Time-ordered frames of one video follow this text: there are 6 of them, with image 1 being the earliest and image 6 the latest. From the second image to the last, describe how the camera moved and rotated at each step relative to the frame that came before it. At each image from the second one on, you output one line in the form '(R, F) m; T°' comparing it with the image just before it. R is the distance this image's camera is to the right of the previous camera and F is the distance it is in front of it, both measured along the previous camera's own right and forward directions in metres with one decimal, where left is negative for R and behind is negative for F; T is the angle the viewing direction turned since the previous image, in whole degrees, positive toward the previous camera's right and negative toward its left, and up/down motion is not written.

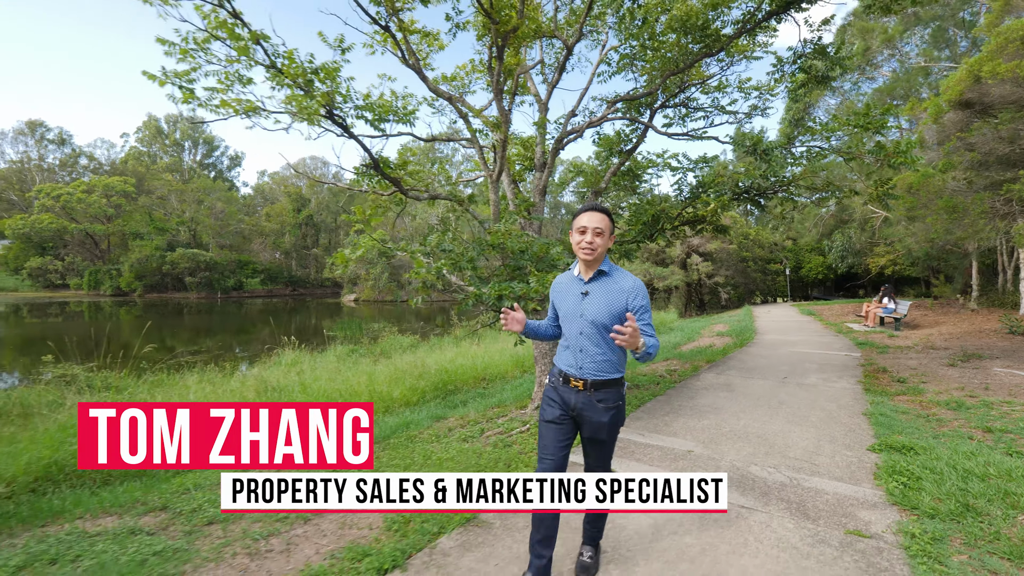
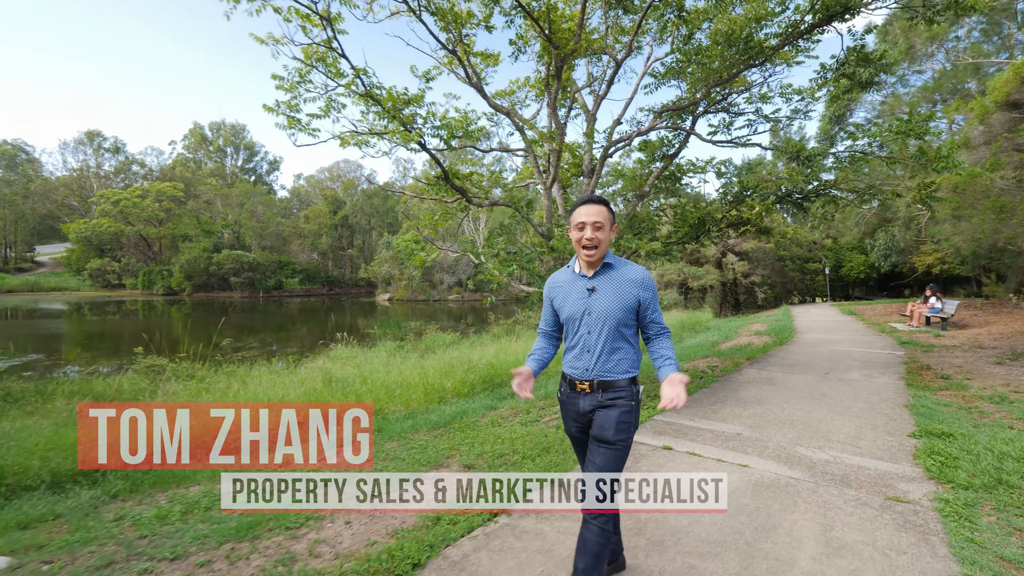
(-0.3, -0.5) m; -4°
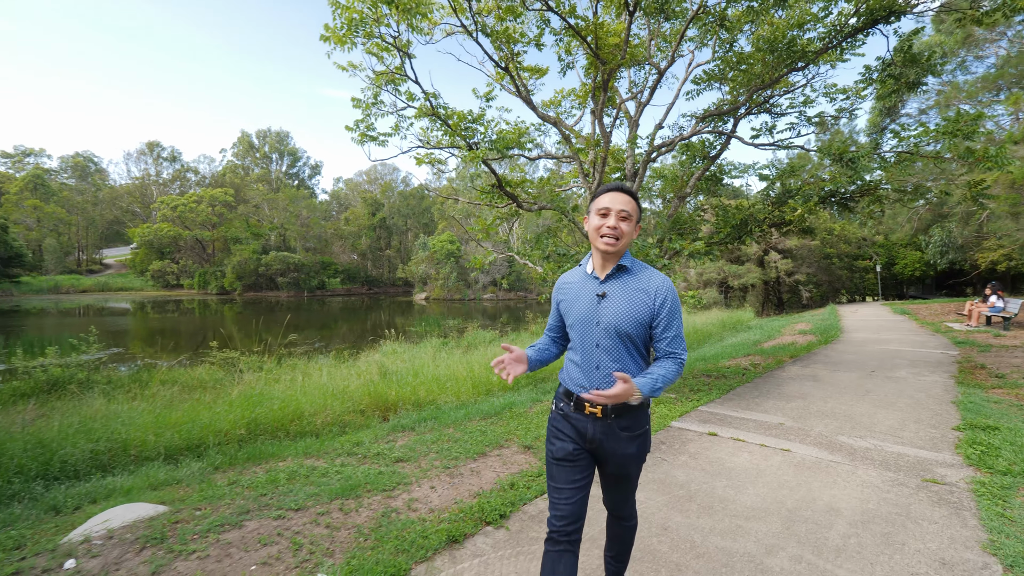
(-0.2, -0.4) m; -4°
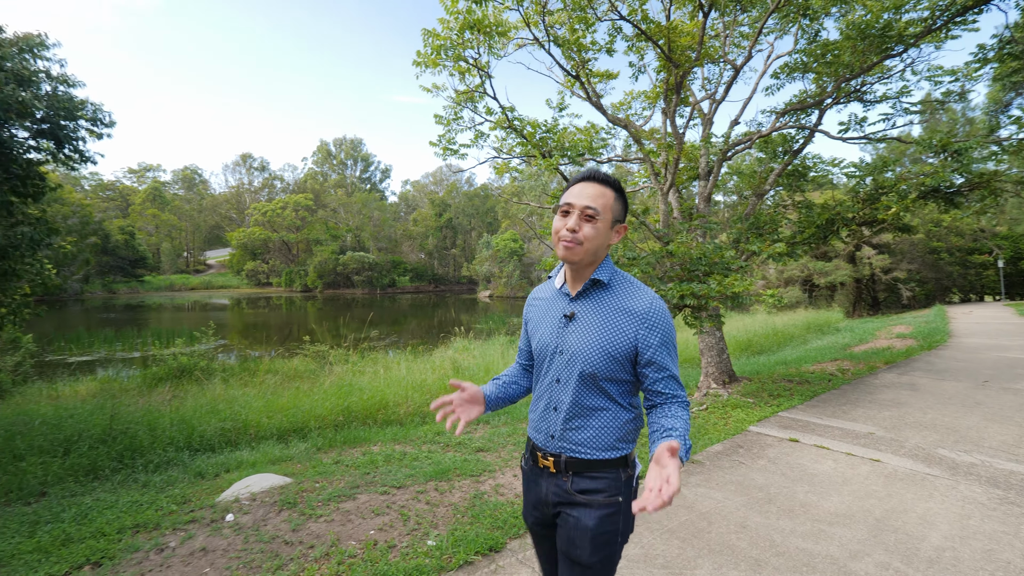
(-0.1, -0.2) m; -8°
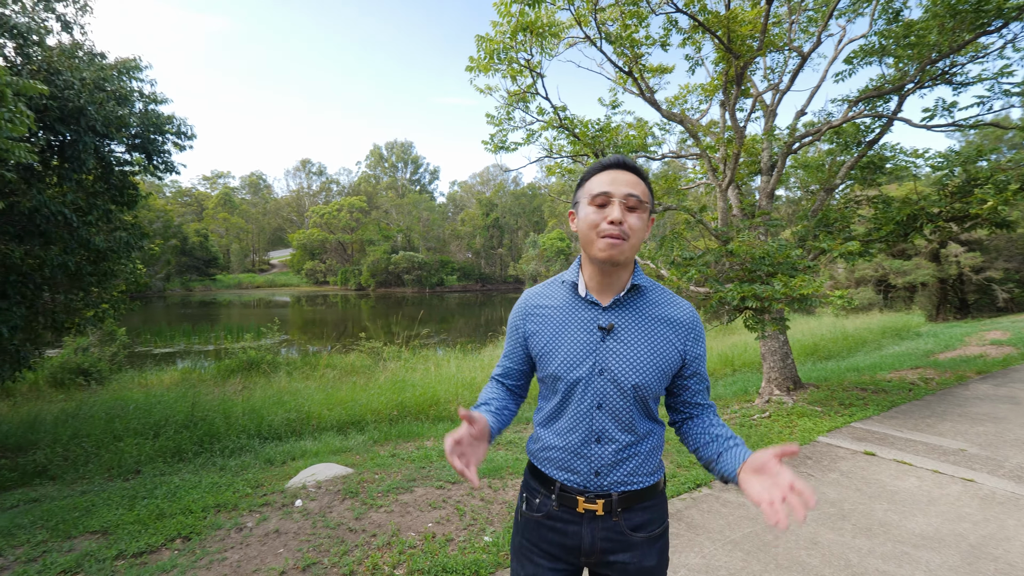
(-0.1, 0.0) m; -6°
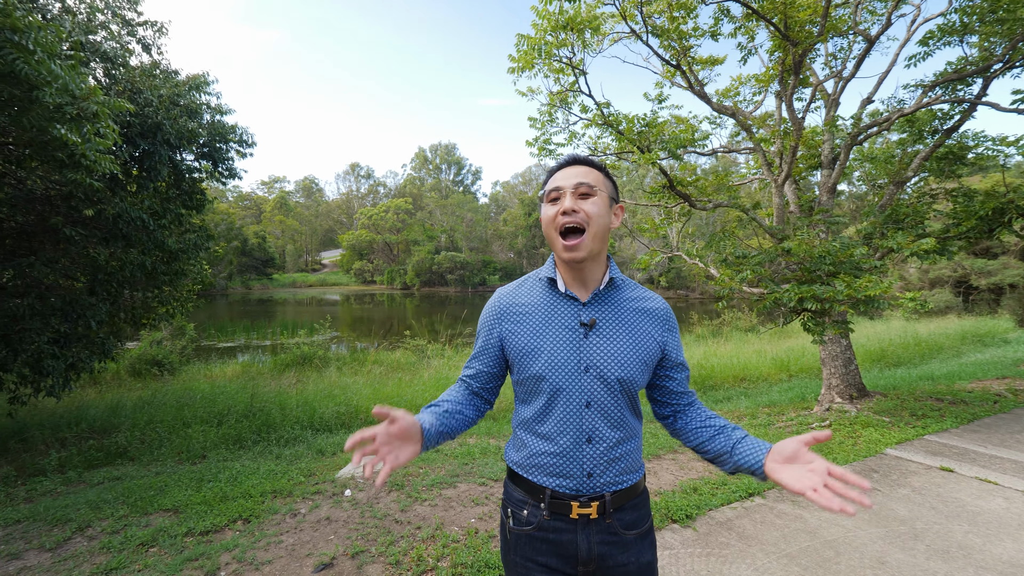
(0.0, 0.0) m; -5°
